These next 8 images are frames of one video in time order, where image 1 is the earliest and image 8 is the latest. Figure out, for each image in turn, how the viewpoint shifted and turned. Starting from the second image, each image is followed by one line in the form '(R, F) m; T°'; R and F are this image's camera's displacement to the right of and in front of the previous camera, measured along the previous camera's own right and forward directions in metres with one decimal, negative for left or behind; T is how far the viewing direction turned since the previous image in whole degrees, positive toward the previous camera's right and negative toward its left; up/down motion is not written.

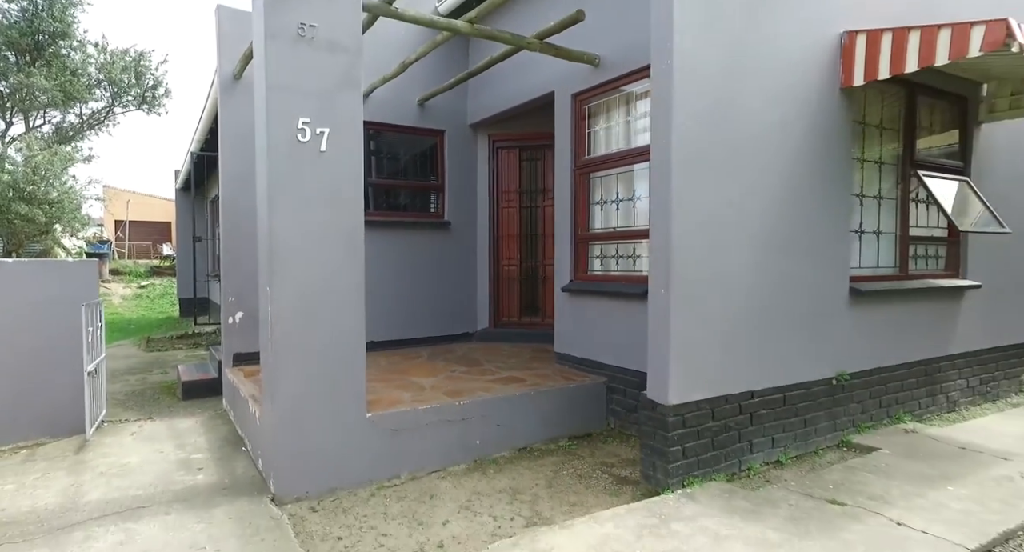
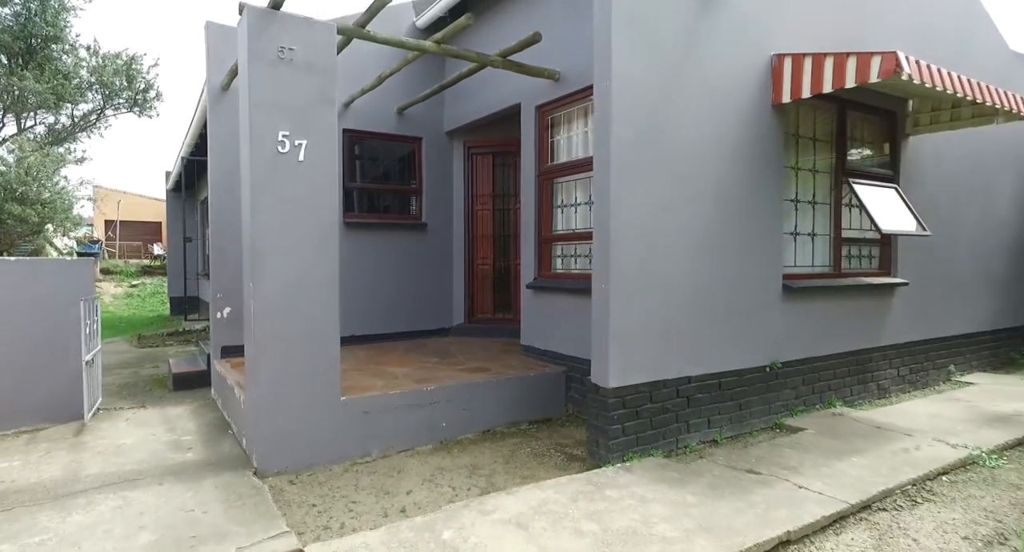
(+0.2, -0.5) m; +1°
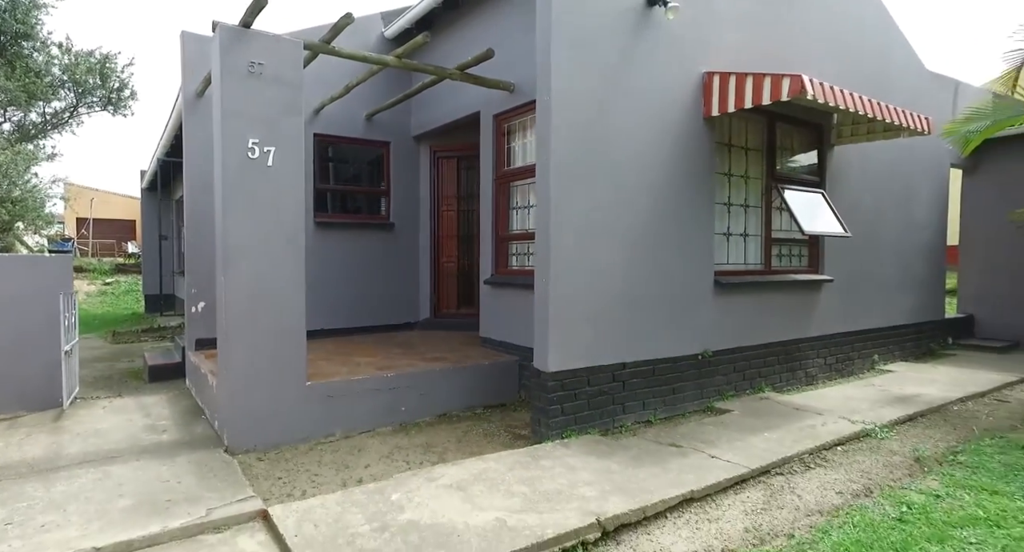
(+0.2, -0.5) m; +2°
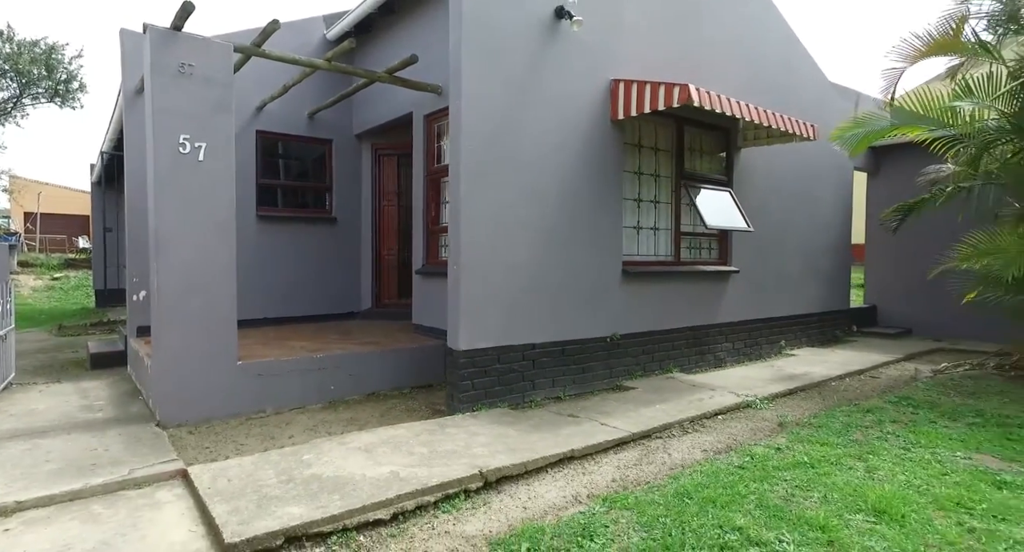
(+0.5, -0.5) m; +3°
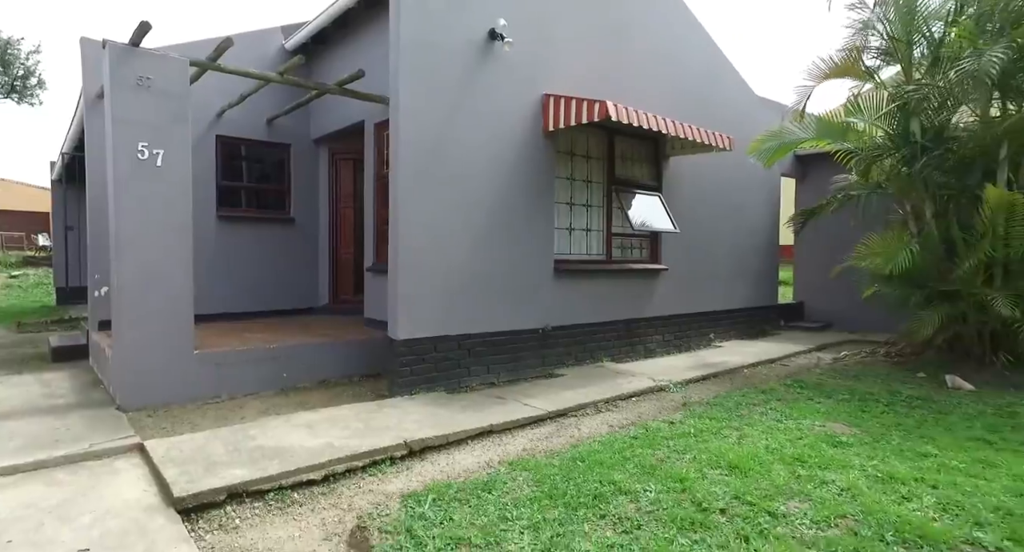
(+0.4, -0.6) m; +3°
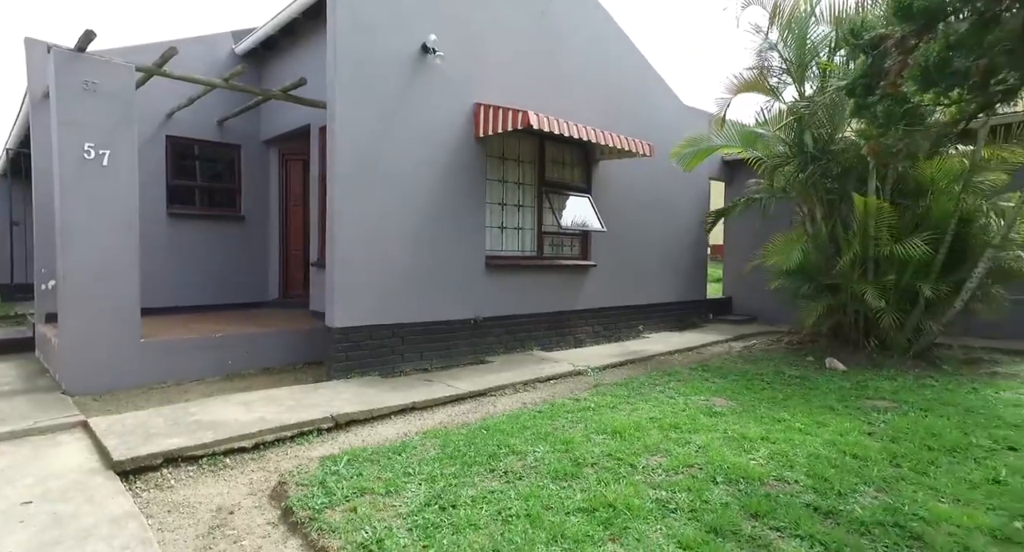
(+0.4, -0.6) m; +3°
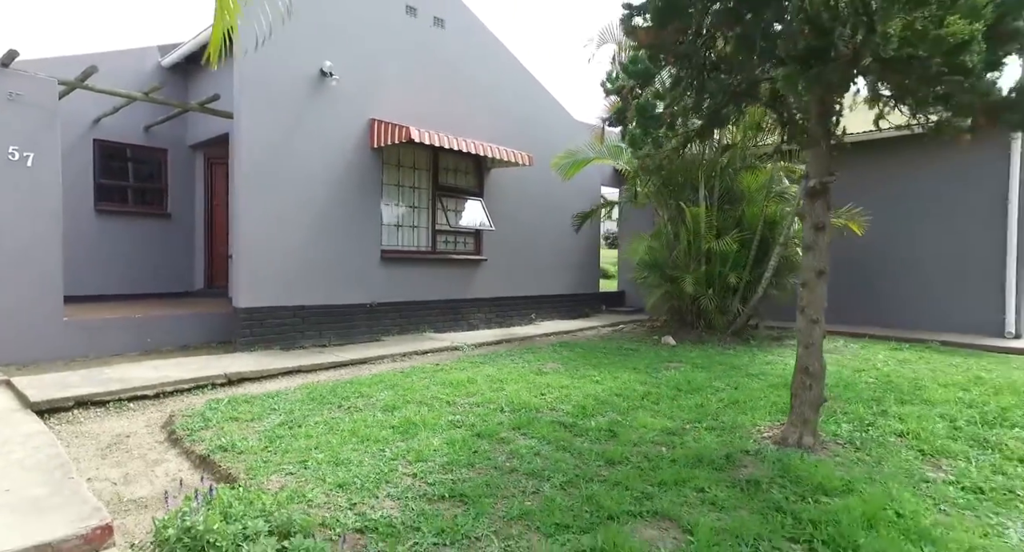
(+0.9, -1.2) m; +4°
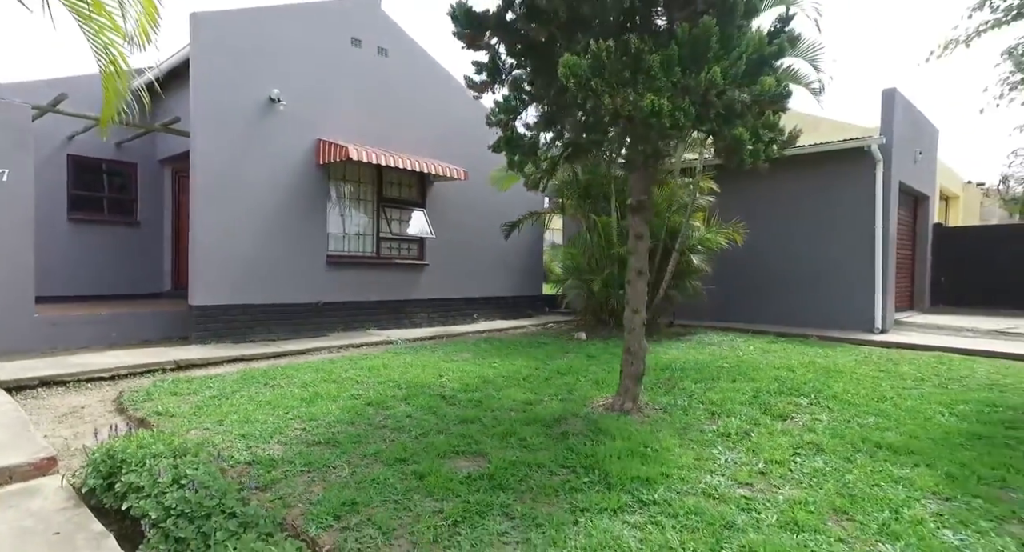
(+0.9, -1.0) m; +1°
